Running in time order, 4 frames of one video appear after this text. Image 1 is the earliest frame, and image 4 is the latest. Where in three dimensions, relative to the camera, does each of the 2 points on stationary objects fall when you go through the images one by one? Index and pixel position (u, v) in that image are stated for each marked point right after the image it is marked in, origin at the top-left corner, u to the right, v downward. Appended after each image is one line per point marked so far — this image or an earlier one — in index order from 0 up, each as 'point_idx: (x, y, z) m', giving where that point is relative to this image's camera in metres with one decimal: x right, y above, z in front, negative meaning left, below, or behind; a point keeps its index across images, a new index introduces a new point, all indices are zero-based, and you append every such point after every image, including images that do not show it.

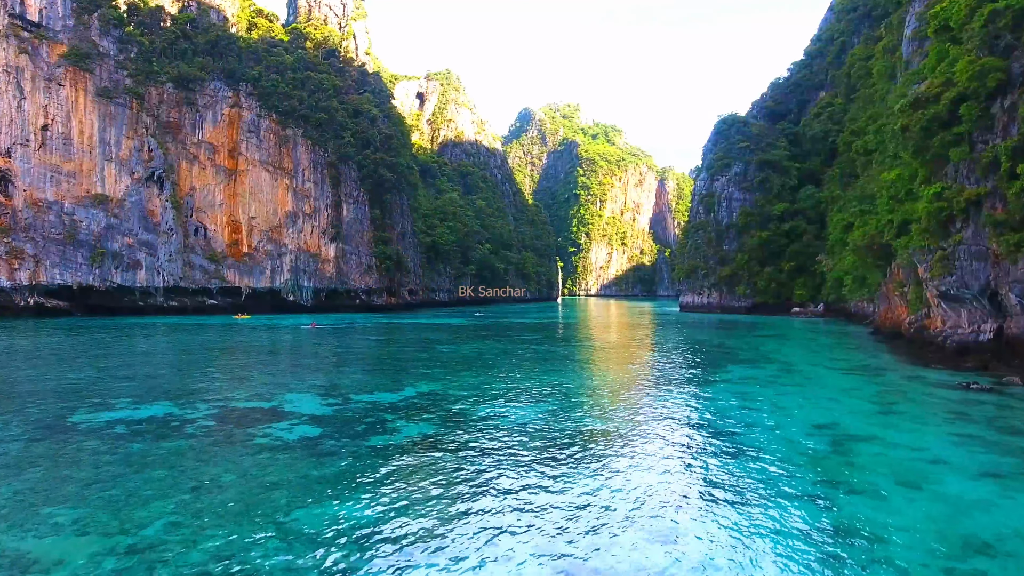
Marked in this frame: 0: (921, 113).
0: (+9.2, +3.9, +13.7) m
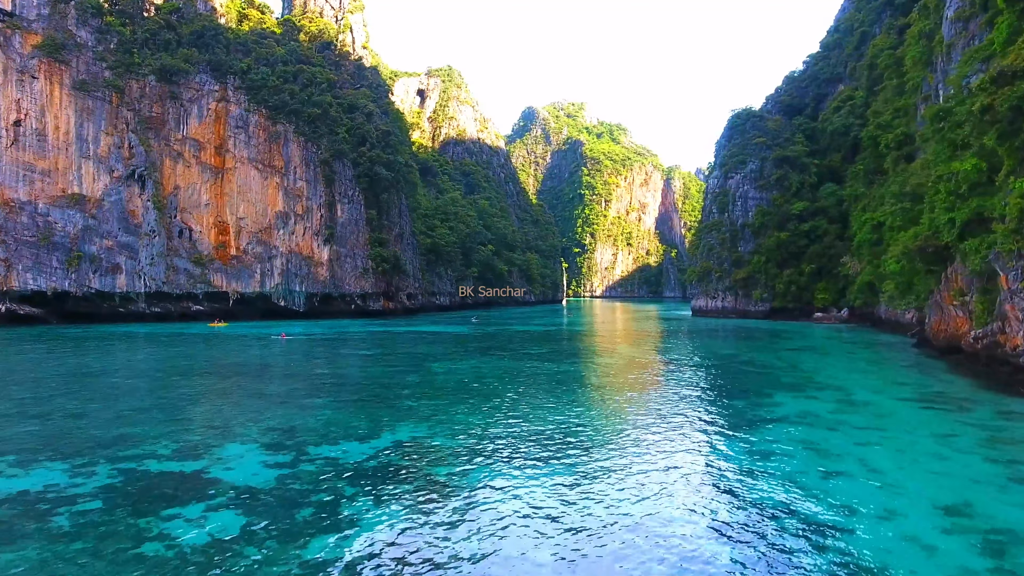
0: (+9.3, +3.7, +11.4) m
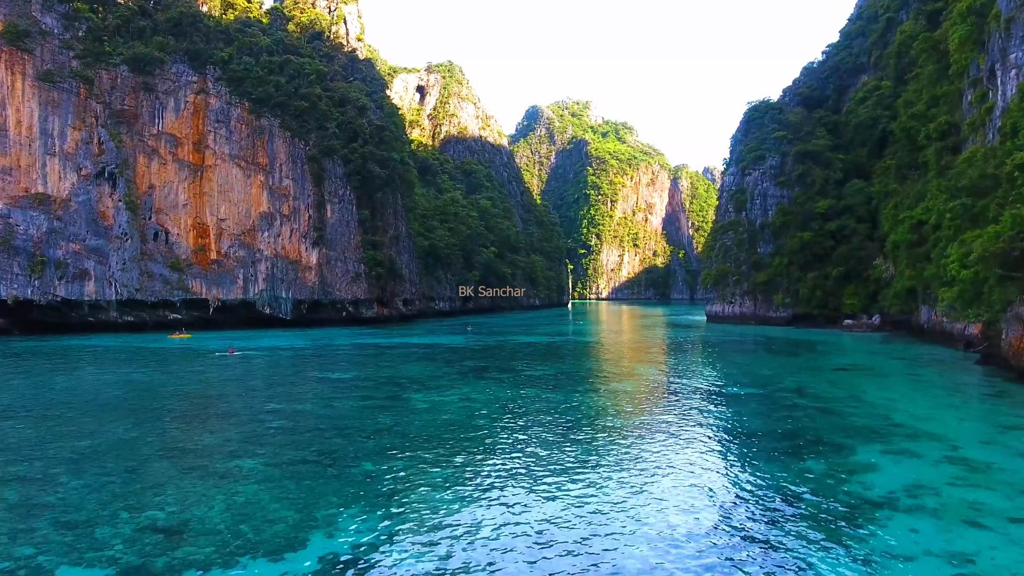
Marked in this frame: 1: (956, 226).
0: (+9.2, +3.5, +8.7) m
1: (+14.4, +2.0, +19.8) m
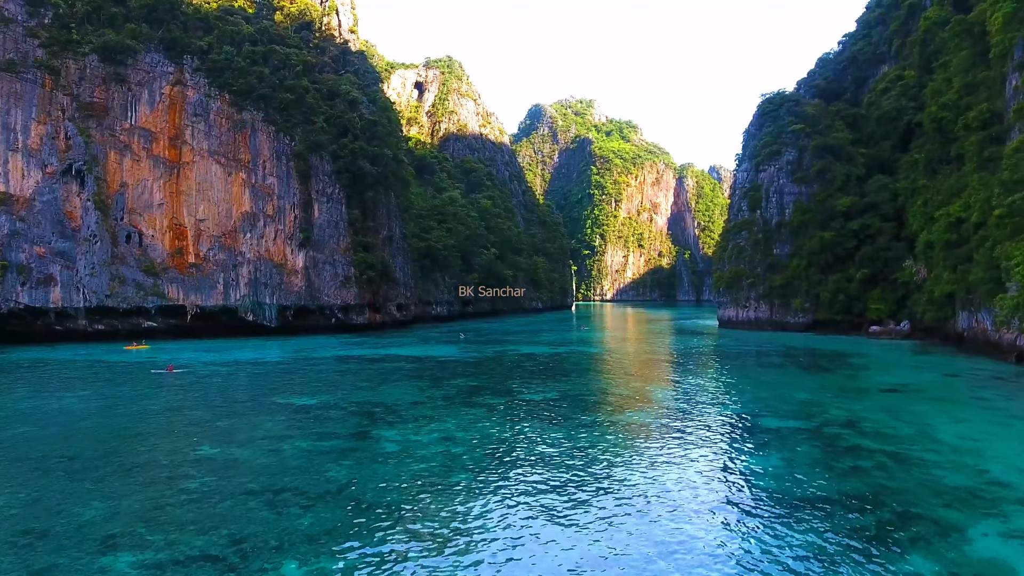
0: (+9.1, +3.3, +6.3) m
1: (+14.3, +1.8, +17.4) m
